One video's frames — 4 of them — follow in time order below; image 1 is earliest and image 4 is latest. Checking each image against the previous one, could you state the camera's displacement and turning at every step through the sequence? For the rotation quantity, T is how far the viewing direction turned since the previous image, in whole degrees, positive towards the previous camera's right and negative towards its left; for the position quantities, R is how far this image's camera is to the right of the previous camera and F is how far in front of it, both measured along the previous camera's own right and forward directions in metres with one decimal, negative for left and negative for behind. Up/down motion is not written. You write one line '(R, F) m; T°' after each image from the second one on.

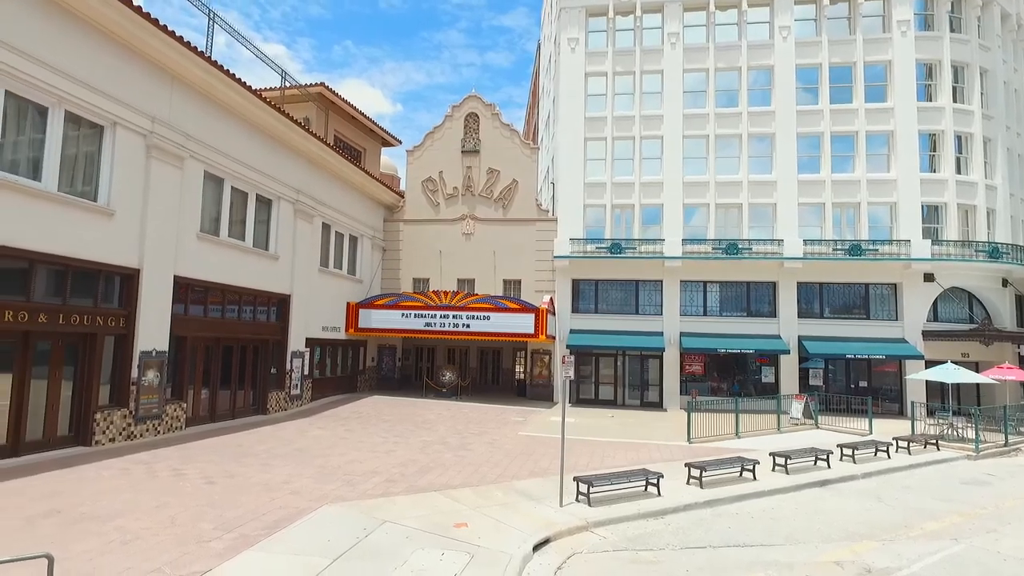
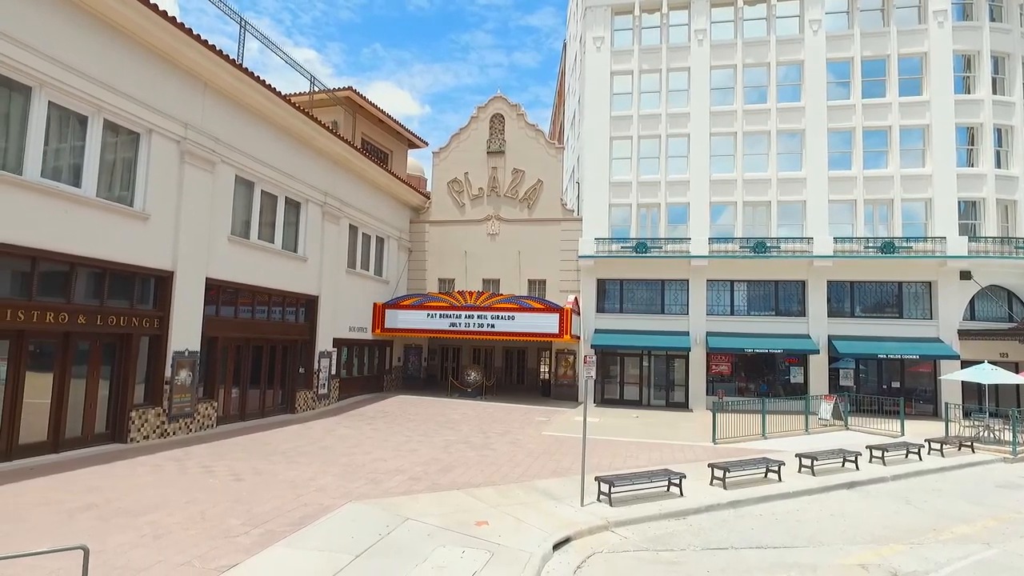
(+0.1, -0.1) m; -3°
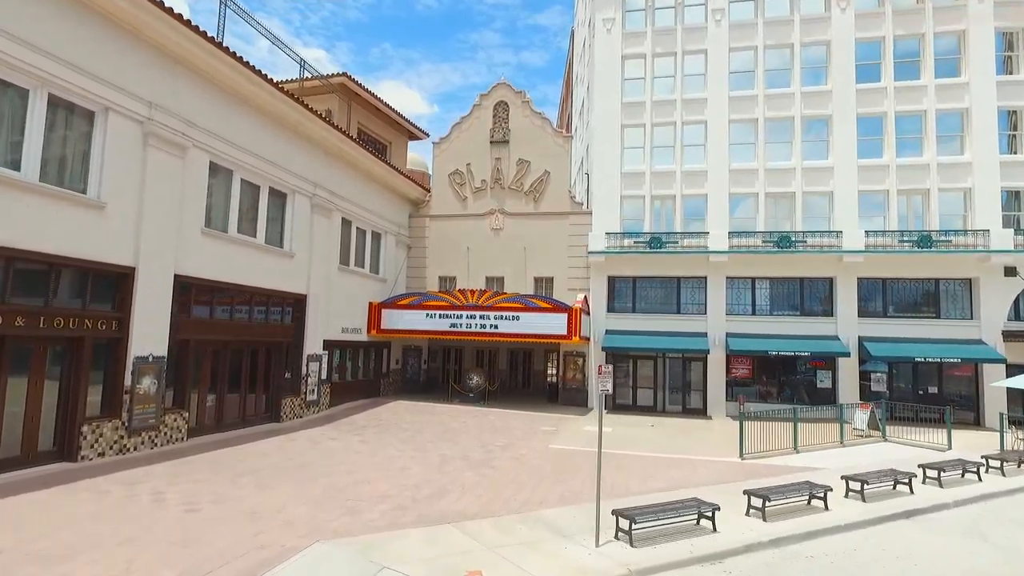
(+0.1, +1.5) m; -1°
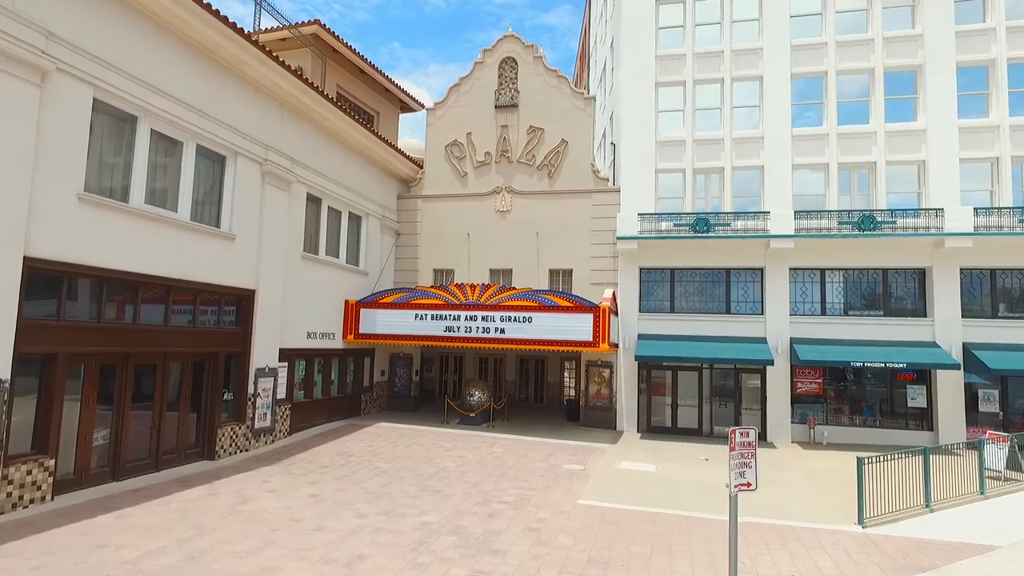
(-0.1, +4.2) m; -1°
